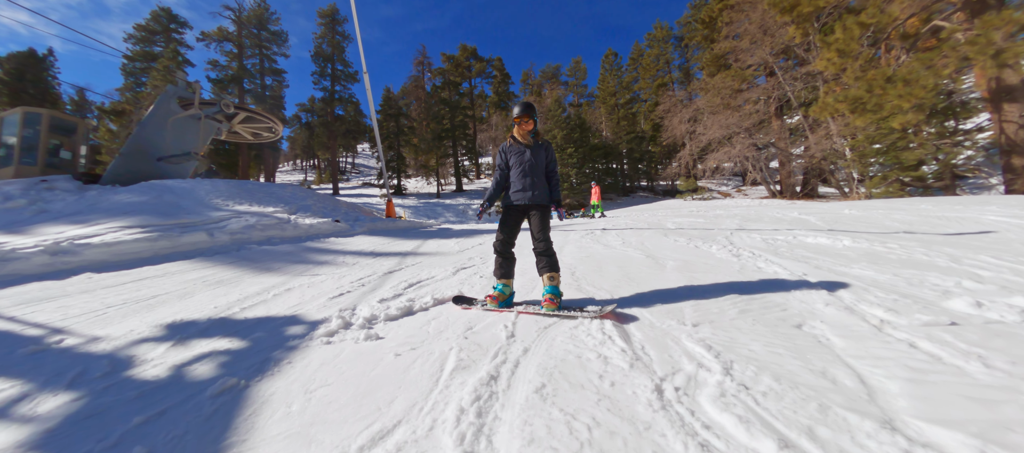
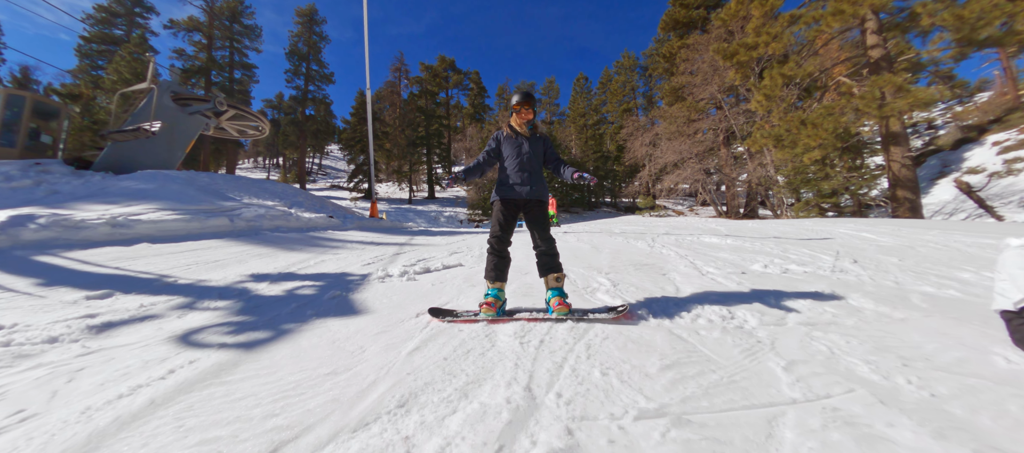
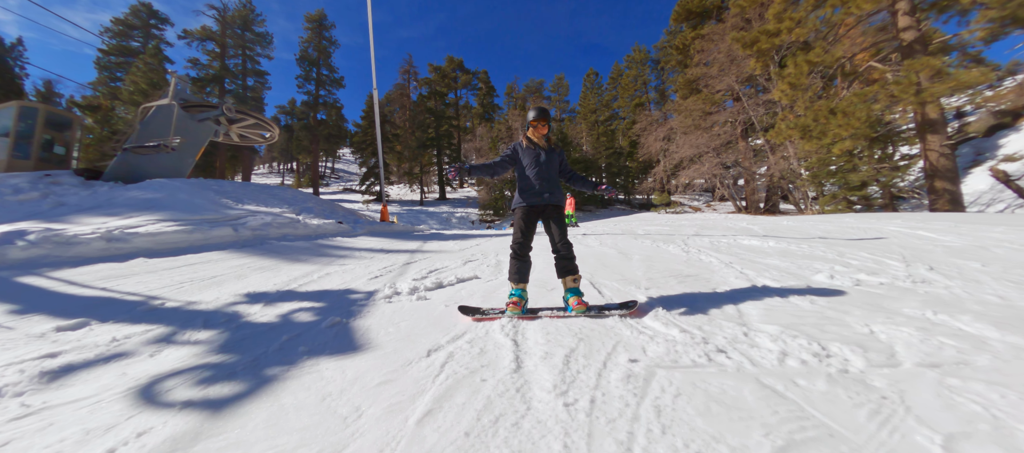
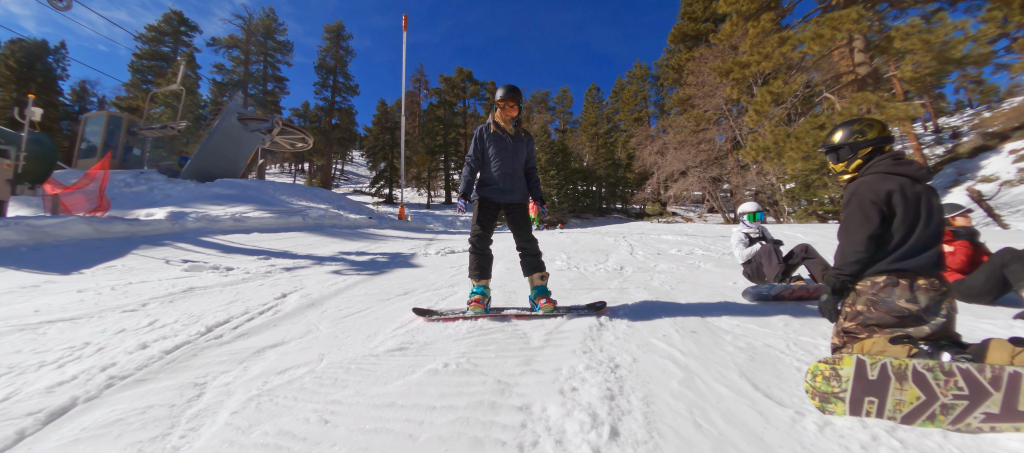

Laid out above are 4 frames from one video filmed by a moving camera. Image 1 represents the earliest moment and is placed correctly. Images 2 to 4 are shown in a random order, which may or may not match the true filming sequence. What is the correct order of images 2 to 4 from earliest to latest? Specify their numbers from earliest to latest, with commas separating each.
3, 2, 4
